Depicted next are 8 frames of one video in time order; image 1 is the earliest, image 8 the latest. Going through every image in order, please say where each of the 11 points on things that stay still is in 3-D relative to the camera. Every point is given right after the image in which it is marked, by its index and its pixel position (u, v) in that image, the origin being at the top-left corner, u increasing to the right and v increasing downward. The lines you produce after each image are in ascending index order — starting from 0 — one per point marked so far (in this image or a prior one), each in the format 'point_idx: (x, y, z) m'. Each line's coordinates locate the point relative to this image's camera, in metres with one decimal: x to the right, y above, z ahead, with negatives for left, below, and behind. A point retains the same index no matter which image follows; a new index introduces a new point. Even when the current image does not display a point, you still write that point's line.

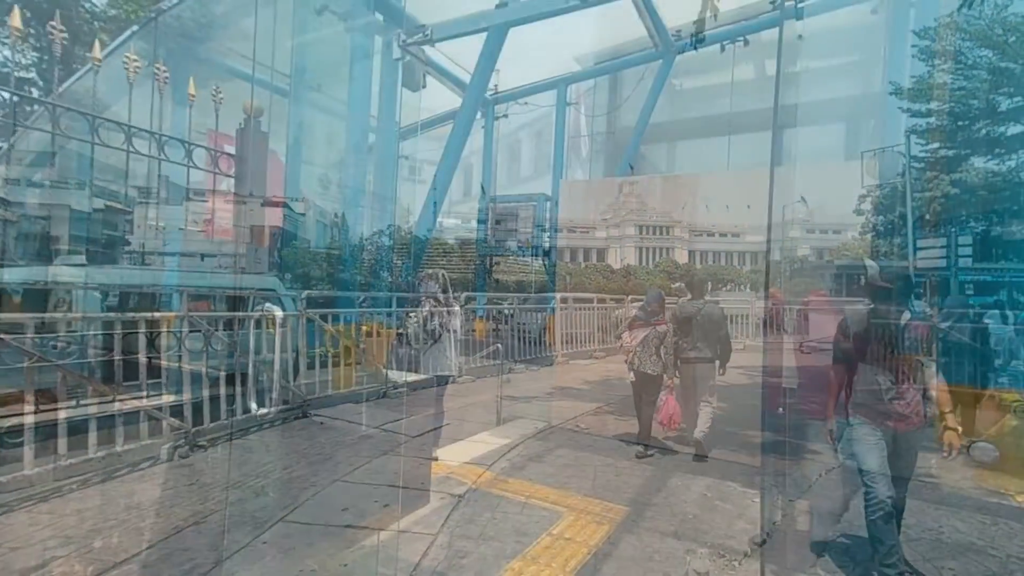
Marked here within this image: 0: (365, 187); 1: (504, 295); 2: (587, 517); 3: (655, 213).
0: (-1.0, +0.7, +3.2) m
1: (0.0, -0.2, +6.2) m
2: (+0.5, -1.5, +3.0) m
3: (+1.5, +0.6, +4.5) m
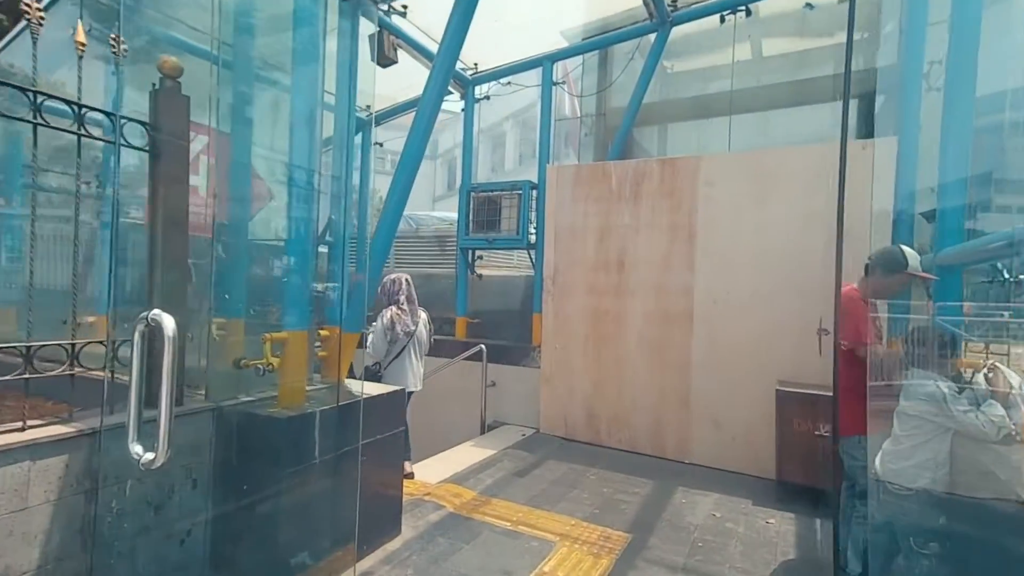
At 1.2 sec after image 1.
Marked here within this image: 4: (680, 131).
0: (-1.2, +0.7, +2.7) m
1: (-0.2, -0.1, +5.8) m
2: (+0.4, -1.5, +2.6) m
3: (+1.3, +0.7, +4.1) m
4: (+2.1, +2.0, +5.5) m
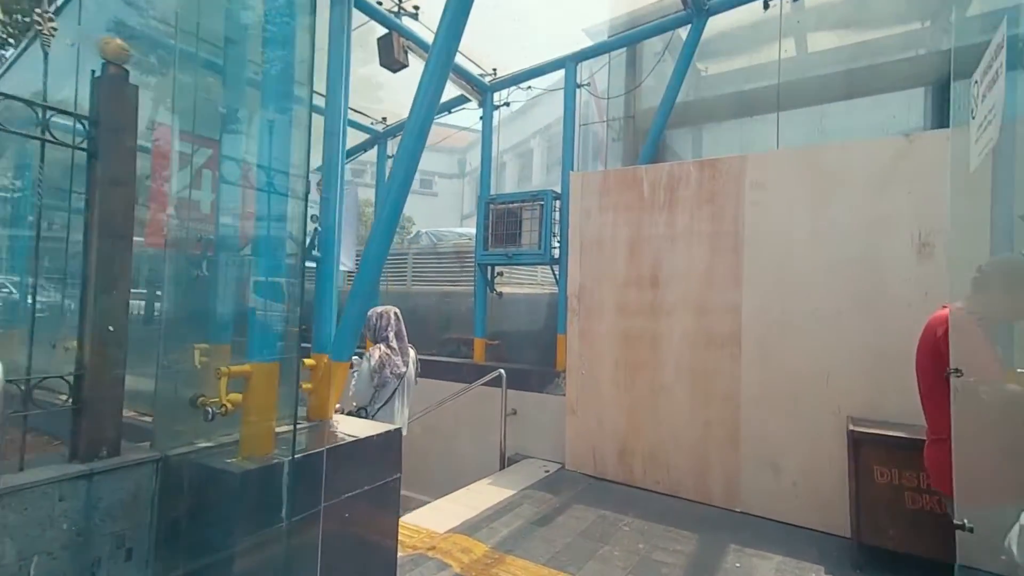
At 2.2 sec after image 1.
0: (-1.1, +0.6, +2.4) m
1: (+0.1, -0.3, +5.4) m
2: (+0.5, -1.6, +2.1) m
3: (+1.5, +0.5, +3.6) m
4: (+2.3, +1.8, +5.0) m
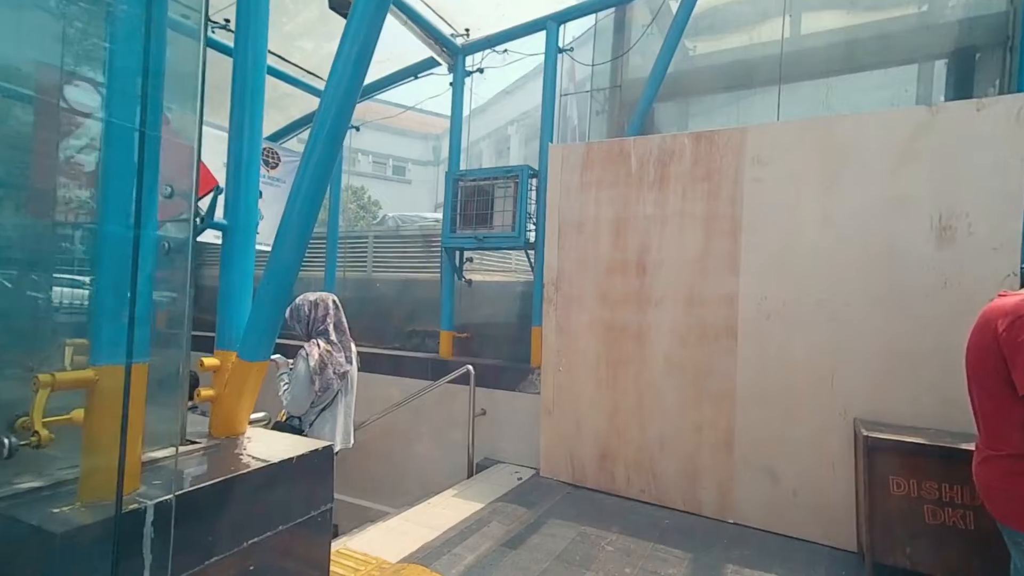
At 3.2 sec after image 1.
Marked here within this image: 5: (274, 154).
0: (-1.2, +0.7, +1.9) m
1: (-0.3, -0.2, +4.9) m
2: (+0.3, -1.5, +1.7) m
3: (+1.2, +0.6, +3.2) m
4: (+2.0, +1.9, +4.6) m
5: (-2.6, +1.4, +4.7) m
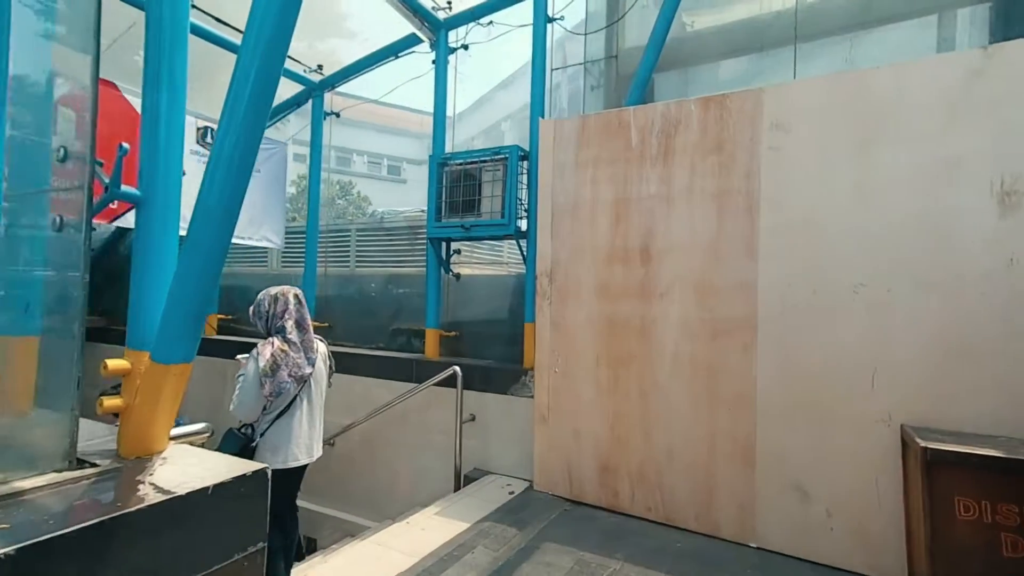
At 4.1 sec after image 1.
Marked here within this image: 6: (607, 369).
0: (-1.3, +0.8, +1.5) m
1: (-0.3, -0.1, +4.5) m
2: (+0.3, -1.5, +1.3) m
3: (+1.2, +0.7, +2.8) m
4: (+1.9, +2.0, +4.2) m
5: (-2.6, +1.5, +4.4) m
6: (+0.6, -0.5, +3.0) m
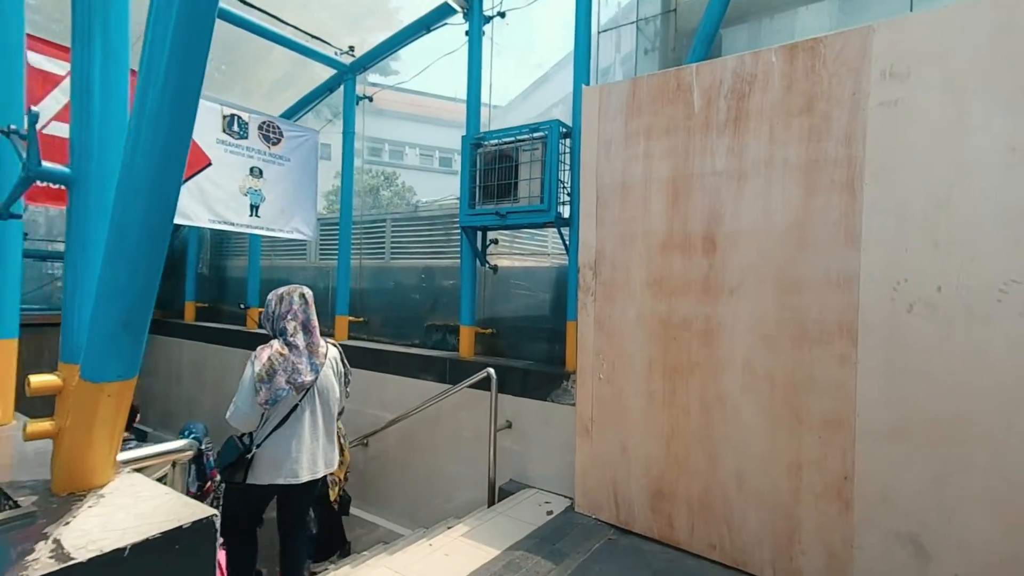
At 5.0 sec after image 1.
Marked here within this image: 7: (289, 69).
0: (-1.3, +0.7, +1.2) m
1: (0.0, -0.1, +4.2) m
2: (+0.3, -1.5, +0.9) m
3: (+1.3, +0.7, +2.3) m
4: (+2.3, +2.0, +3.5) m
5: (-2.3, +1.5, +4.2) m
6: (+0.8, -0.5, +2.5) m
7: (-2.7, +2.7, +5.4) m
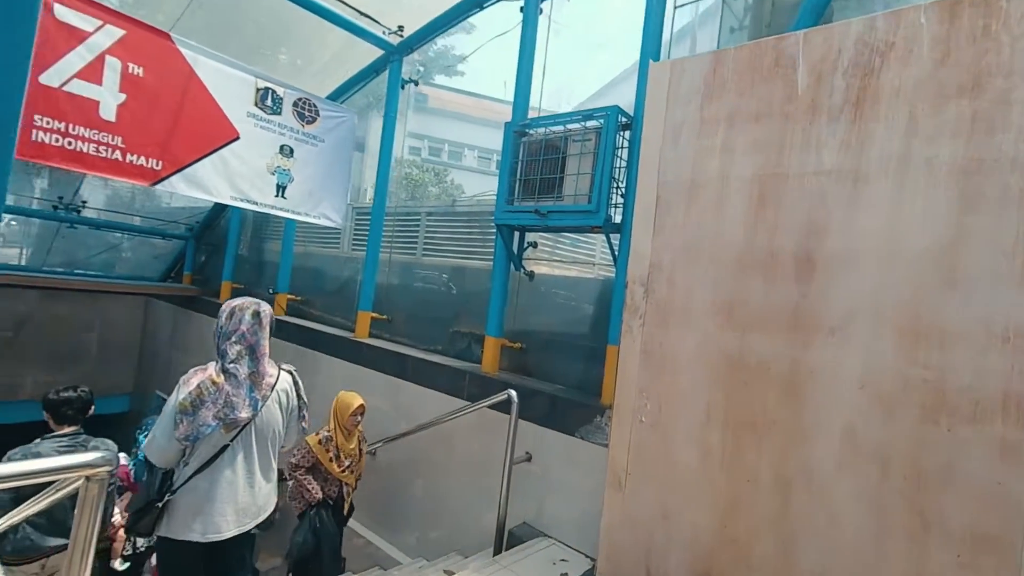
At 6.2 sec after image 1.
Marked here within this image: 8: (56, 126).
0: (-1.2, +0.8, +0.9) m
1: (+0.3, -0.2, +3.7) m
2: (+0.1, -1.5, +0.4) m
3: (+1.5, +0.6, +1.6) m
4: (+2.7, +1.7, +2.8) m
5: (-1.8, +1.6, +4.0) m
6: (+0.9, -0.6, +1.9) m
7: (-2.0, +2.8, +5.2) m
8: (-2.9, +1.0, +2.8) m
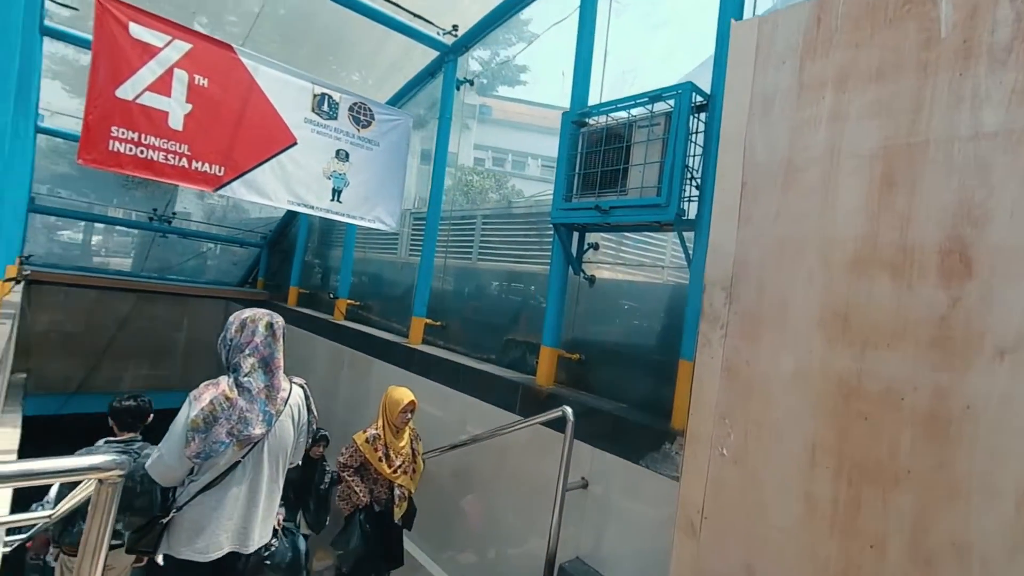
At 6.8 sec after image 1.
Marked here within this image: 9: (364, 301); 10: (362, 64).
0: (-1.2, +0.8, +0.8) m
1: (+0.8, -0.2, +3.3) m
2: (+0.1, -1.5, +0.1) m
3: (+1.6, +0.6, +1.1) m
4: (+3.0, +1.7, +2.2) m
5: (-1.3, +1.6, +4.0) m
6: (+1.1, -0.7, +1.5) m
7: (-1.3, +2.7, +5.2) m
8: (-2.5, +1.0, +2.9) m
9: (-1.9, -0.2, +5.7) m
10: (-1.8, +2.8, +5.5) m
